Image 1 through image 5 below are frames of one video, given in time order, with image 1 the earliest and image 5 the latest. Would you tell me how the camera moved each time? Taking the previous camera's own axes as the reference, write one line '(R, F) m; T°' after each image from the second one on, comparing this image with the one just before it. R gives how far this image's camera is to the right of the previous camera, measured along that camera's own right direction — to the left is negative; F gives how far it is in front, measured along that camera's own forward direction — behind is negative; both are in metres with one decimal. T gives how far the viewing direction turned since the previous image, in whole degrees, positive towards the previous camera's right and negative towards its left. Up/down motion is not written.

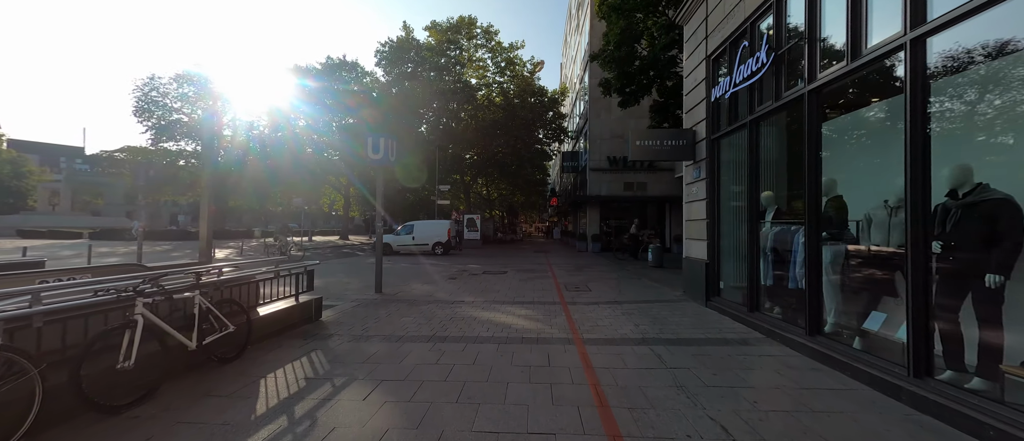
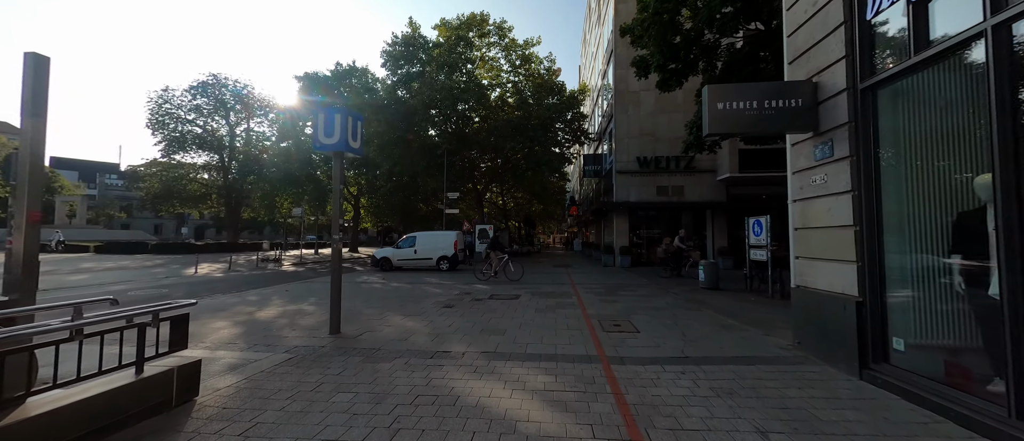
(+0.1, +2.7) m; -3°
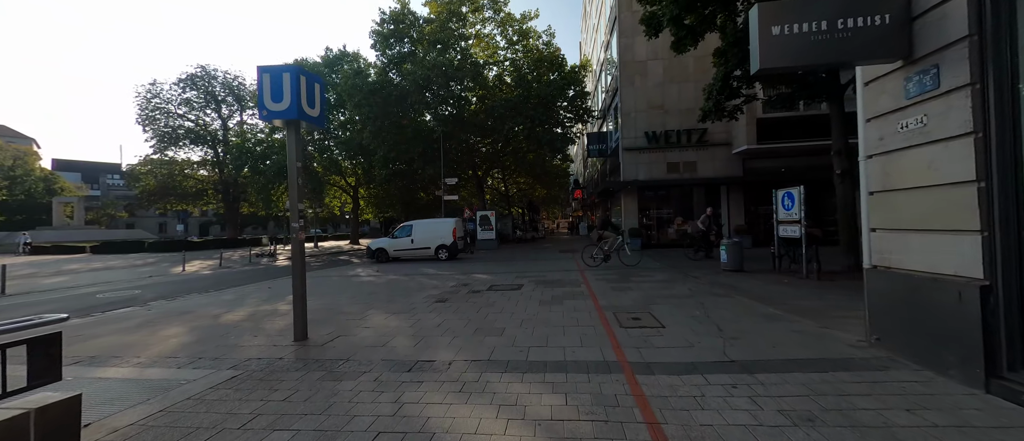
(+0.1, +1.1) m; -1°
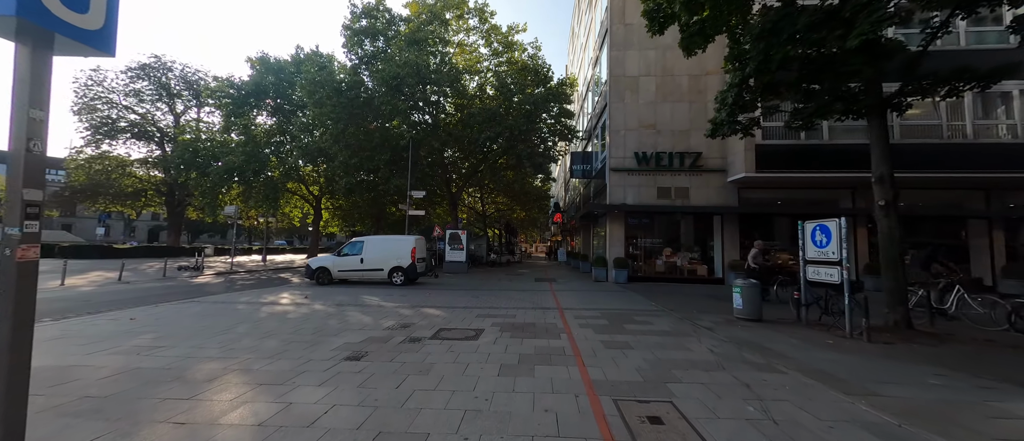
(+0.4, +2.3) m; +3°
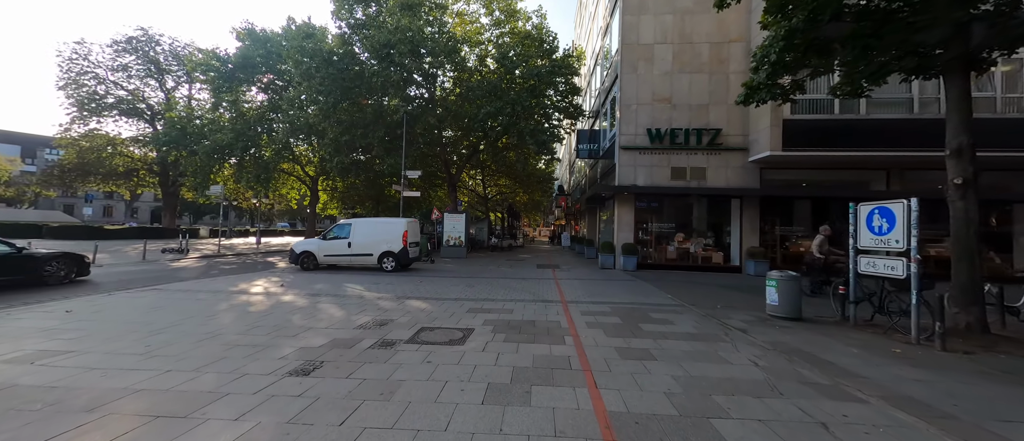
(+0.1, +1.2) m; -1°
